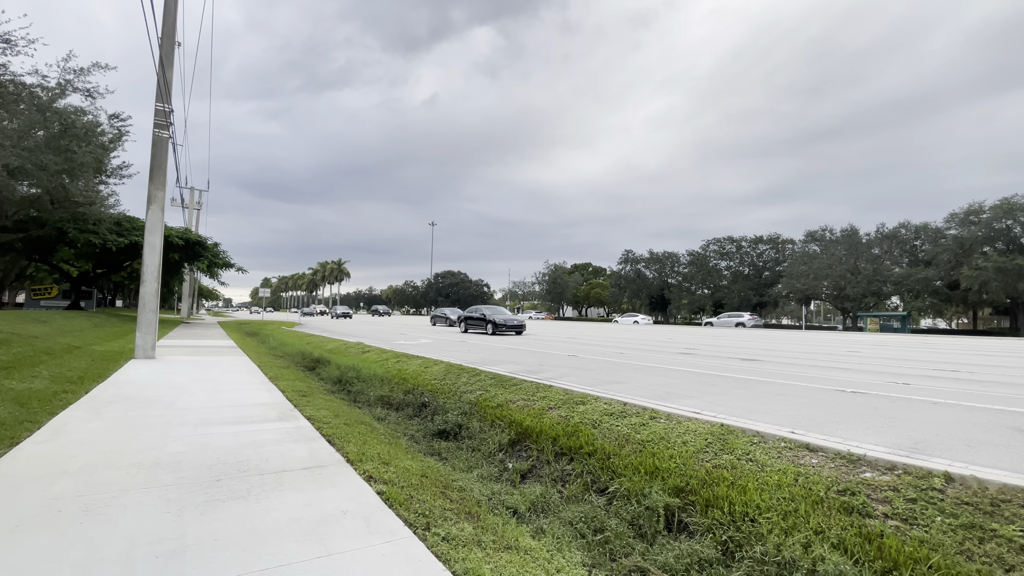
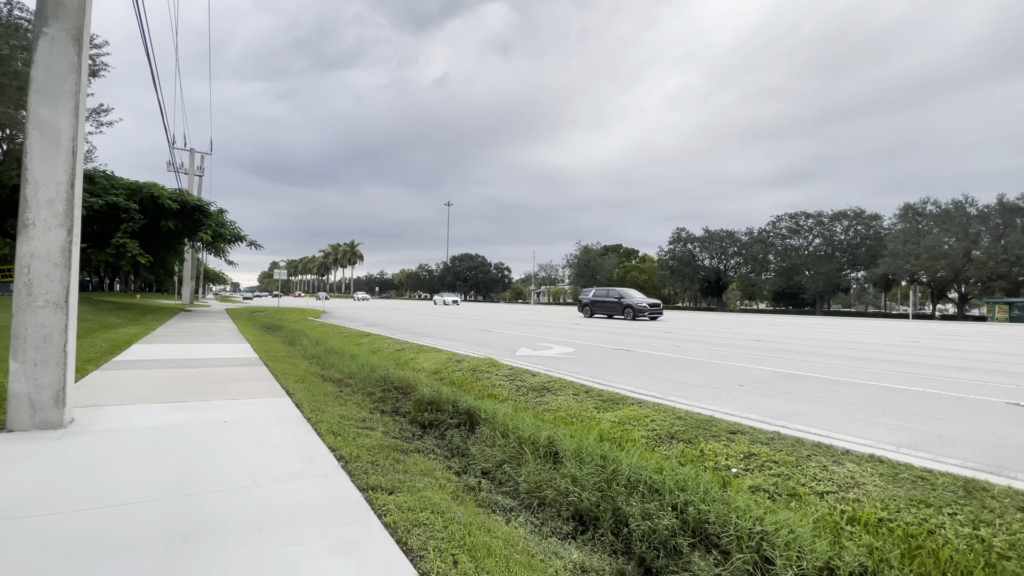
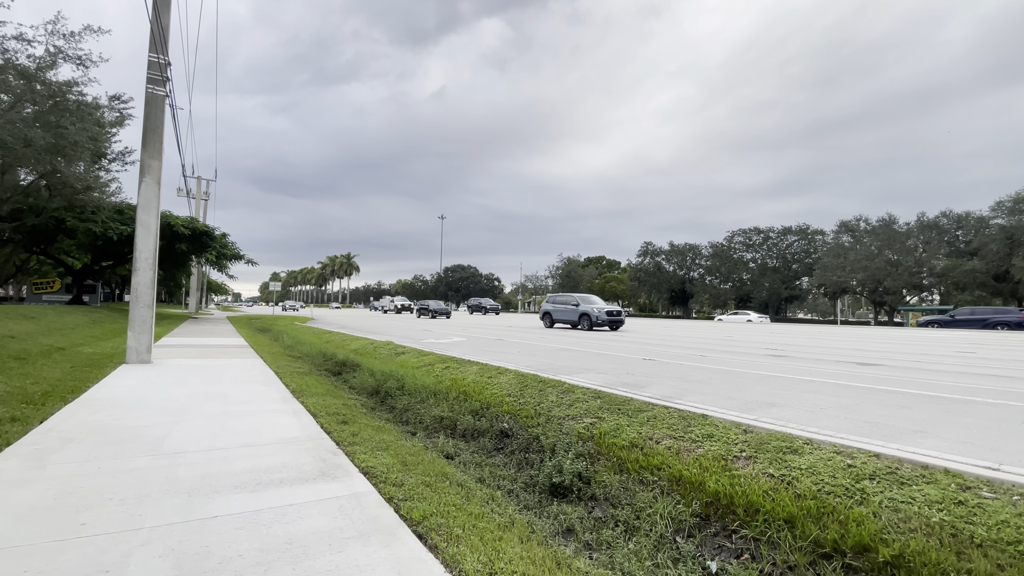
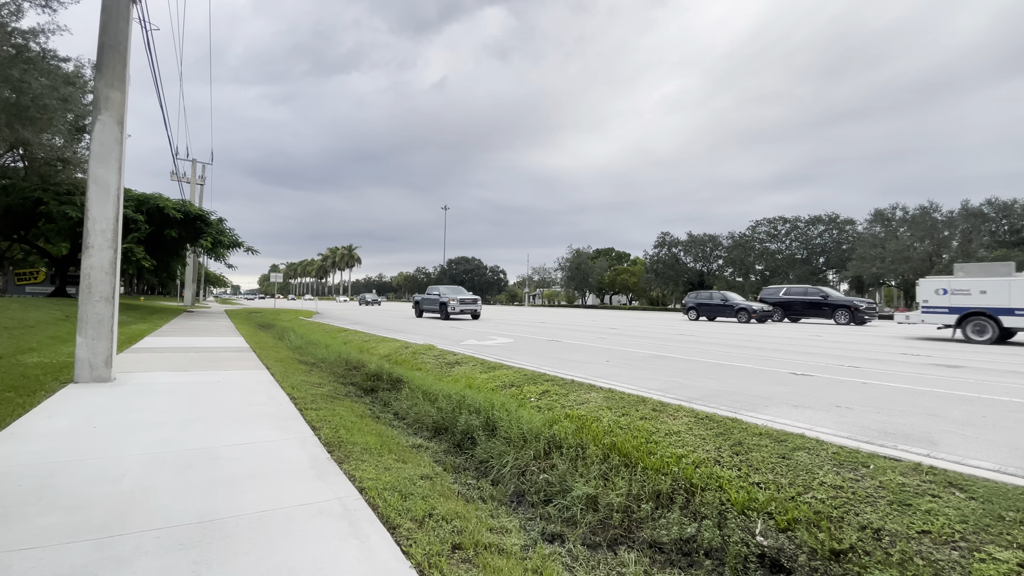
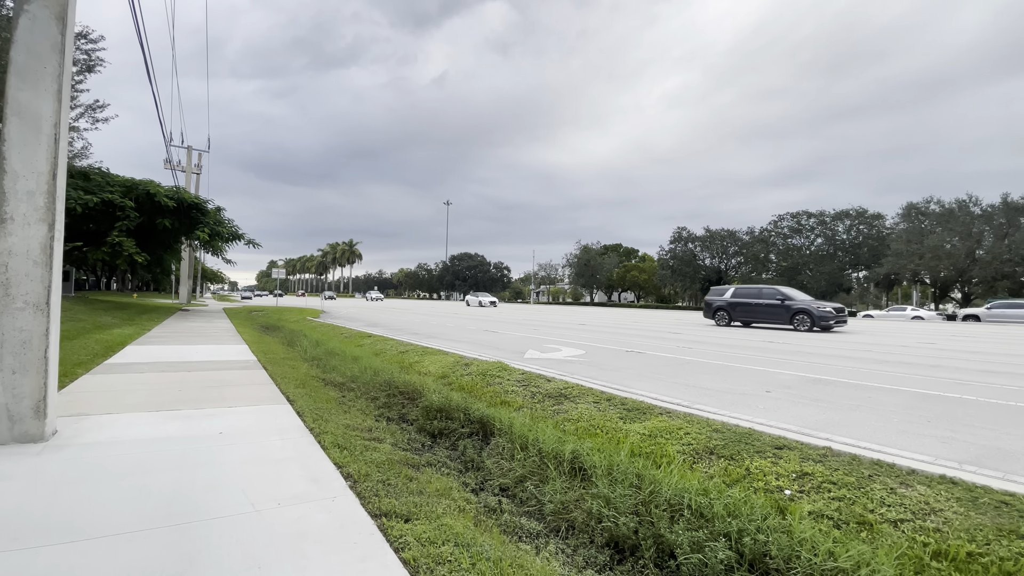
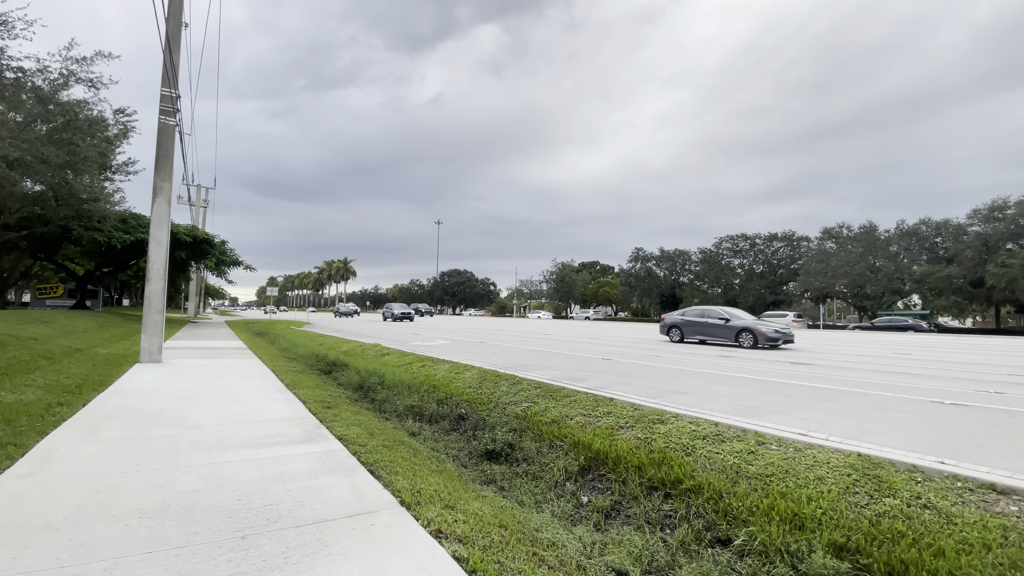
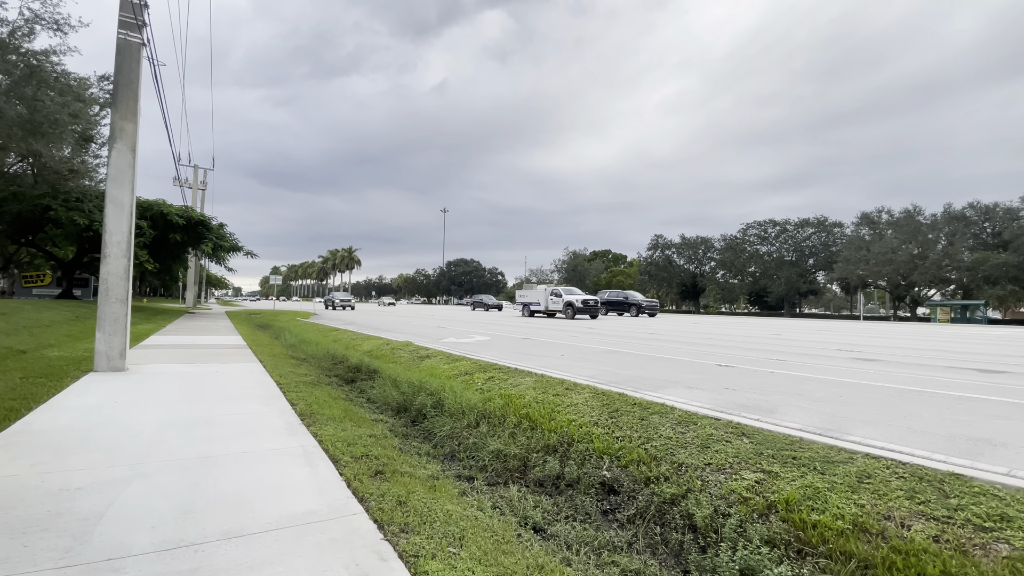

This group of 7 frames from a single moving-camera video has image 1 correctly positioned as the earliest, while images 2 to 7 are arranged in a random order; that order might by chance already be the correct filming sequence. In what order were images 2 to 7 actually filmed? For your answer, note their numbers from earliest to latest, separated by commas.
6, 3, 7, 4, 2, 5
